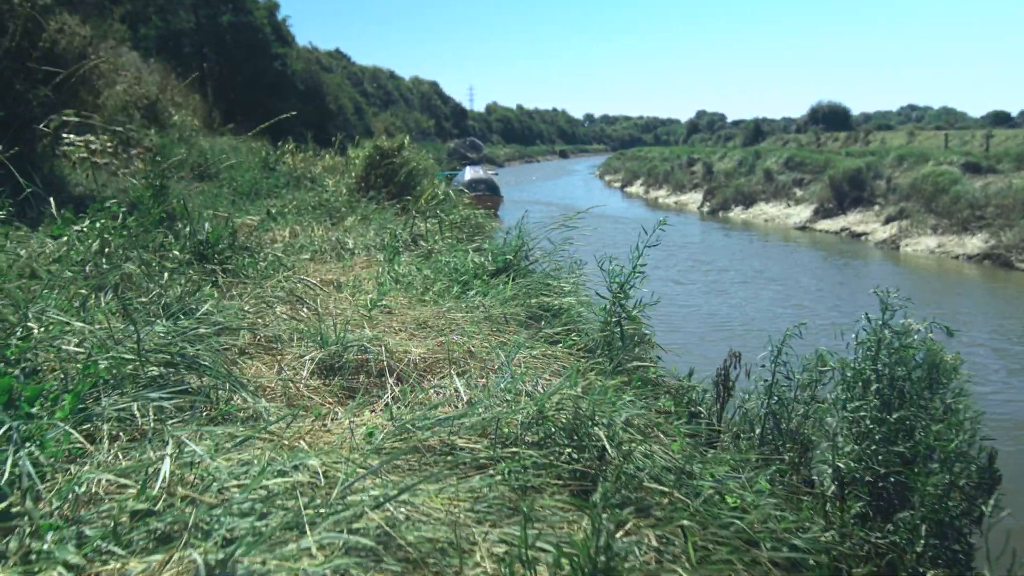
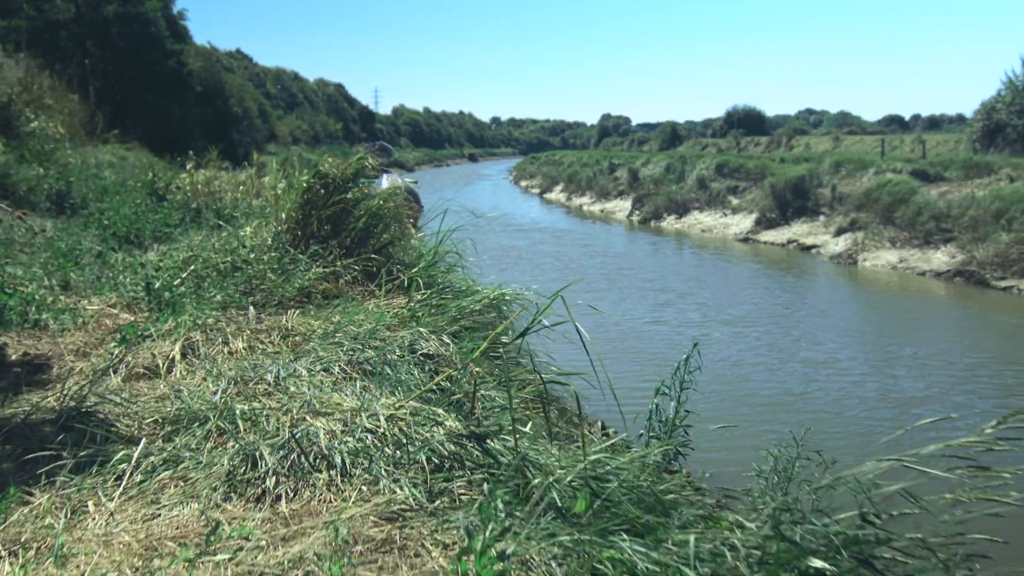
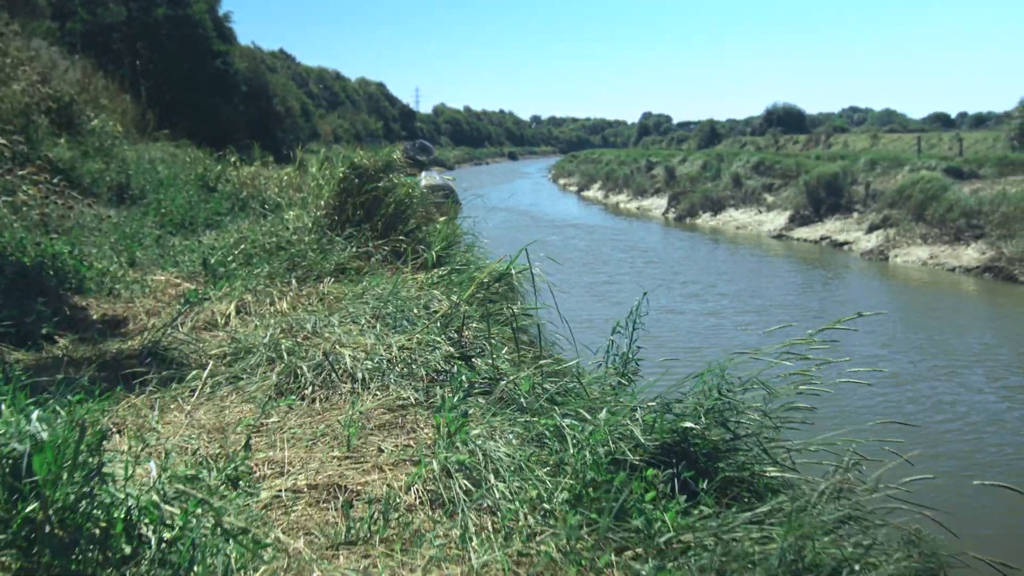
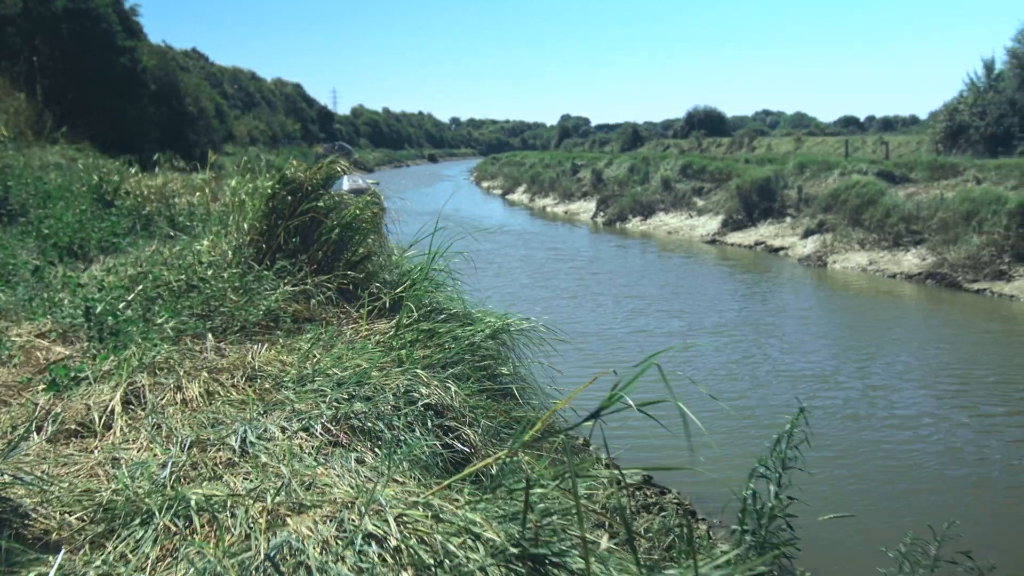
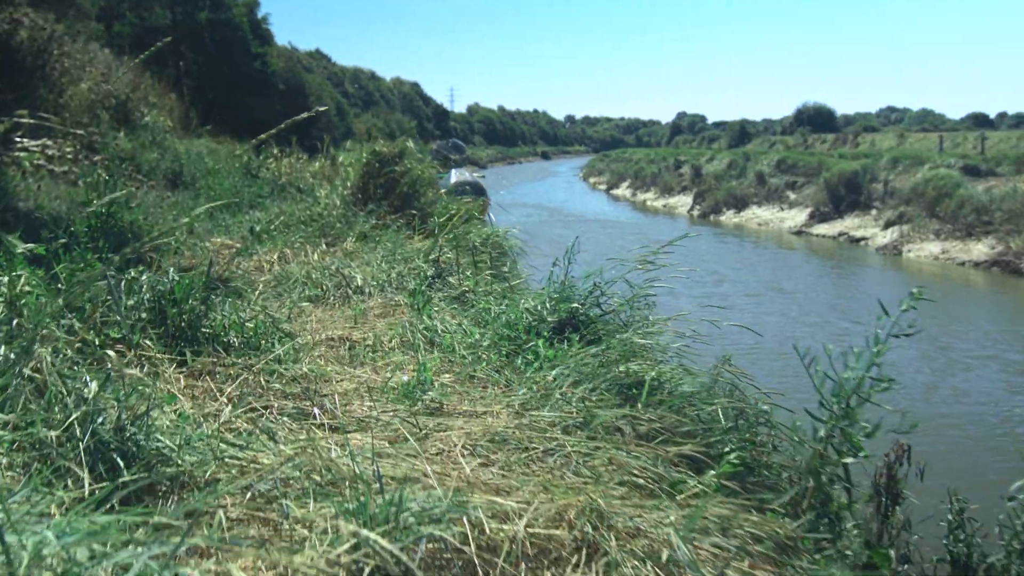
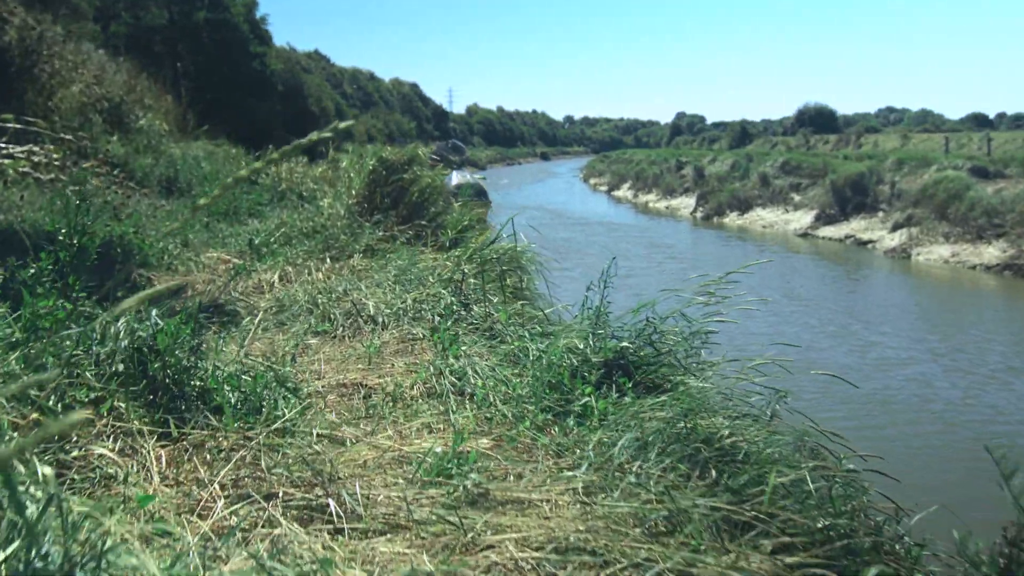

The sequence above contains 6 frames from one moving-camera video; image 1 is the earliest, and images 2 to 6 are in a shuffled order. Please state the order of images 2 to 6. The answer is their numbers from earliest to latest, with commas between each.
5, 6, 3, 2, 4
